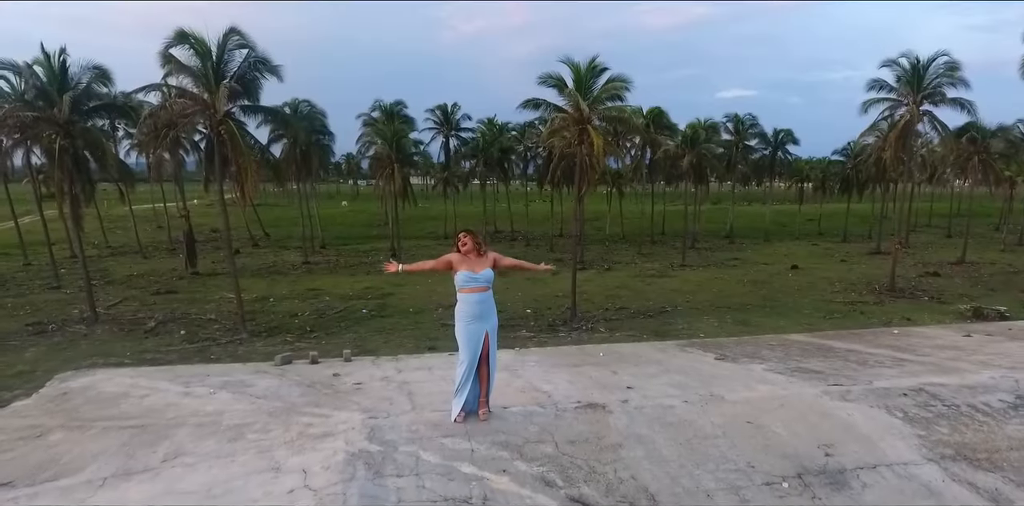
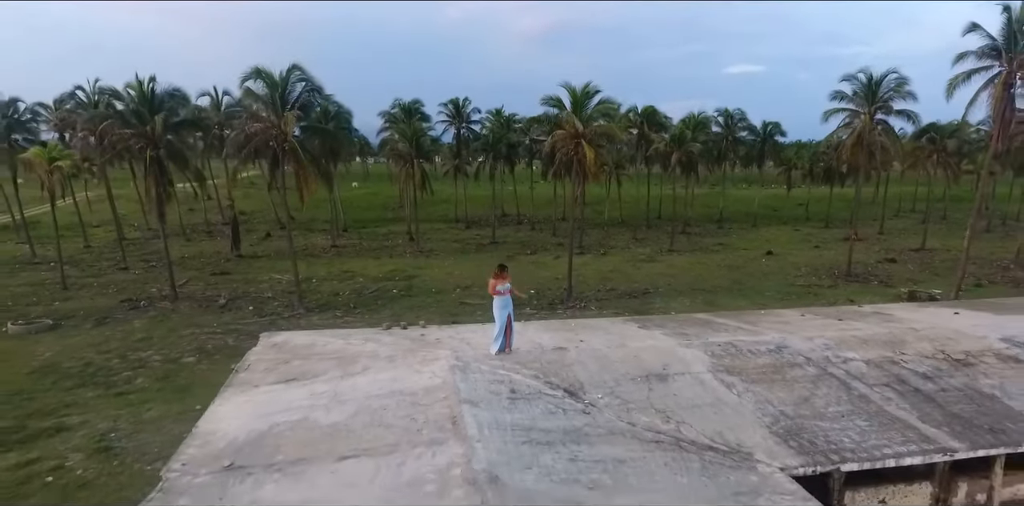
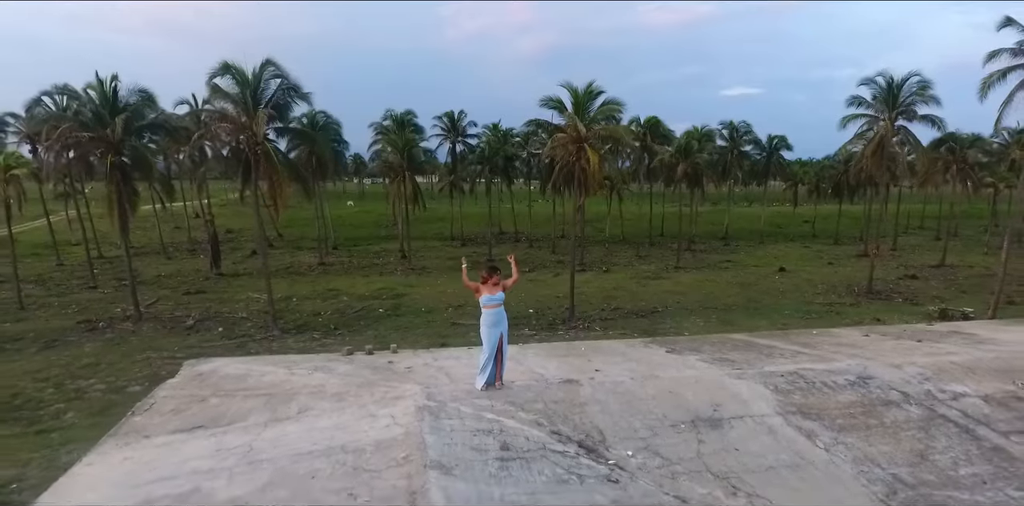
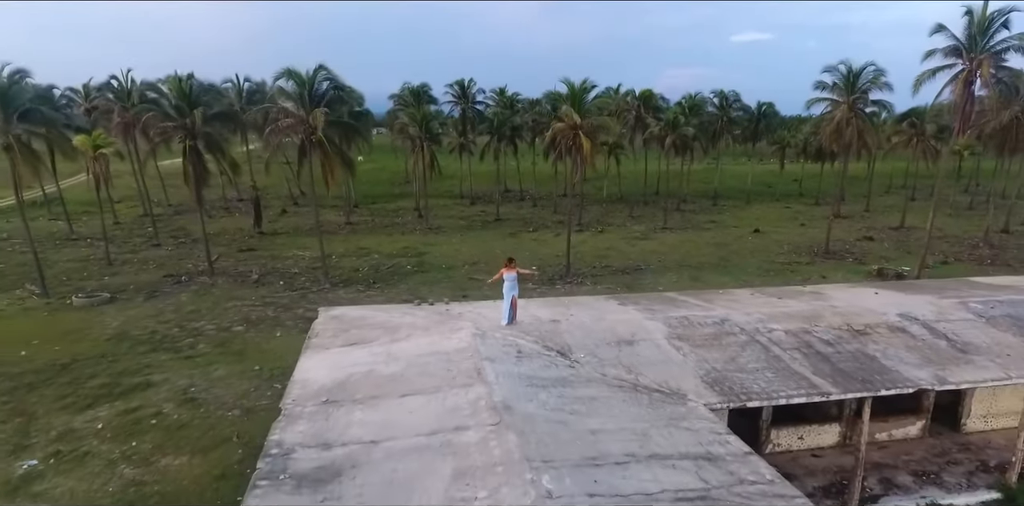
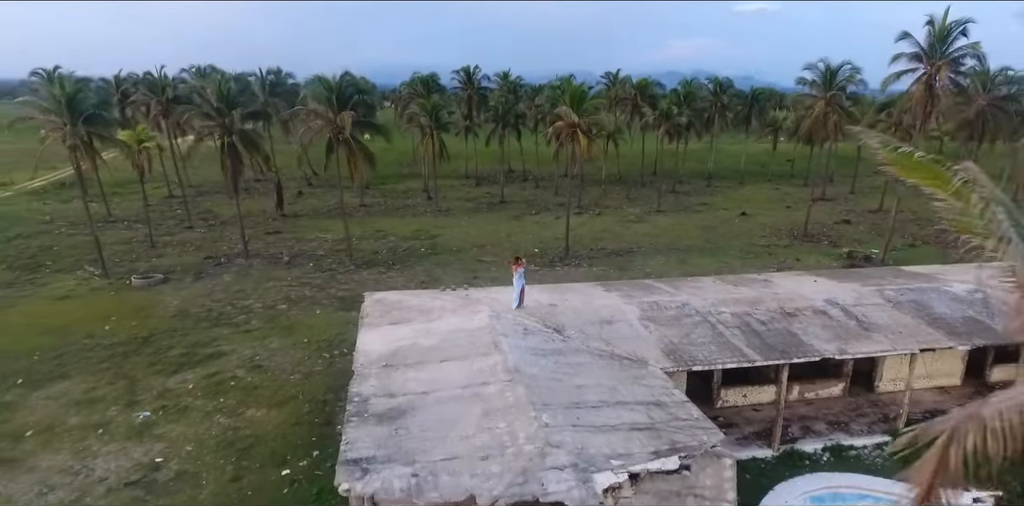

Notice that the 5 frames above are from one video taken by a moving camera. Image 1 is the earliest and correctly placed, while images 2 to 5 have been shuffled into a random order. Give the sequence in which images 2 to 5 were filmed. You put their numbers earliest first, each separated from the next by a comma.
3, 2, 4, 5
